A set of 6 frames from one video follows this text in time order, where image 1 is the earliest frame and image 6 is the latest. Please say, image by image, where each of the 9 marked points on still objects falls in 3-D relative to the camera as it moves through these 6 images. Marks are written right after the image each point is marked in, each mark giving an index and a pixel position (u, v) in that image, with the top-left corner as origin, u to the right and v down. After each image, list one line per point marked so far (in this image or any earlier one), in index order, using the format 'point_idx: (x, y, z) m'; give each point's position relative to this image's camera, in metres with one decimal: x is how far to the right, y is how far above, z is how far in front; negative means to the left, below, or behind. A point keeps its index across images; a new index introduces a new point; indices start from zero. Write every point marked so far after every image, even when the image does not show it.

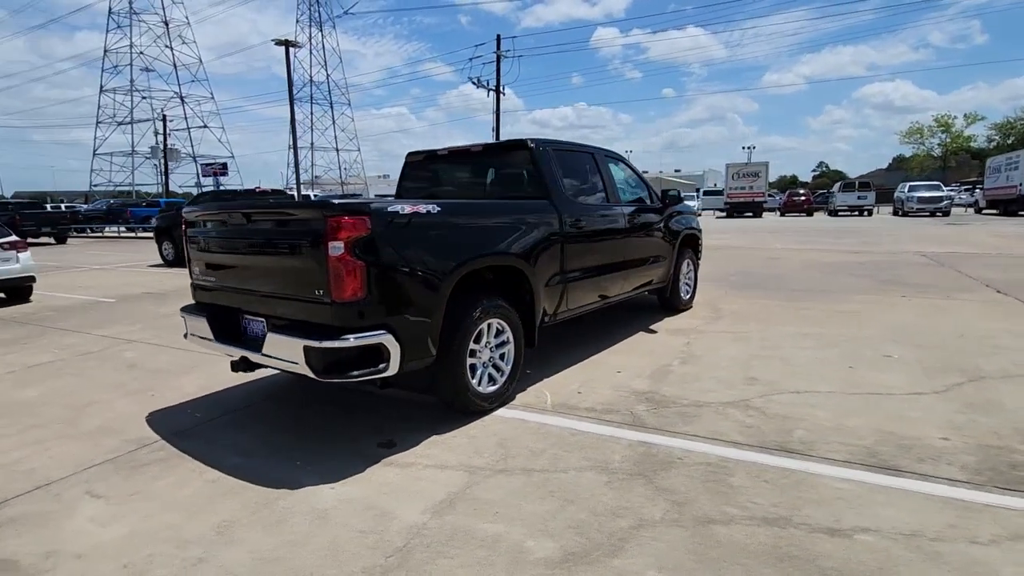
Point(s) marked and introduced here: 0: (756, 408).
0: (+1.9, -0.9, +4.2) m
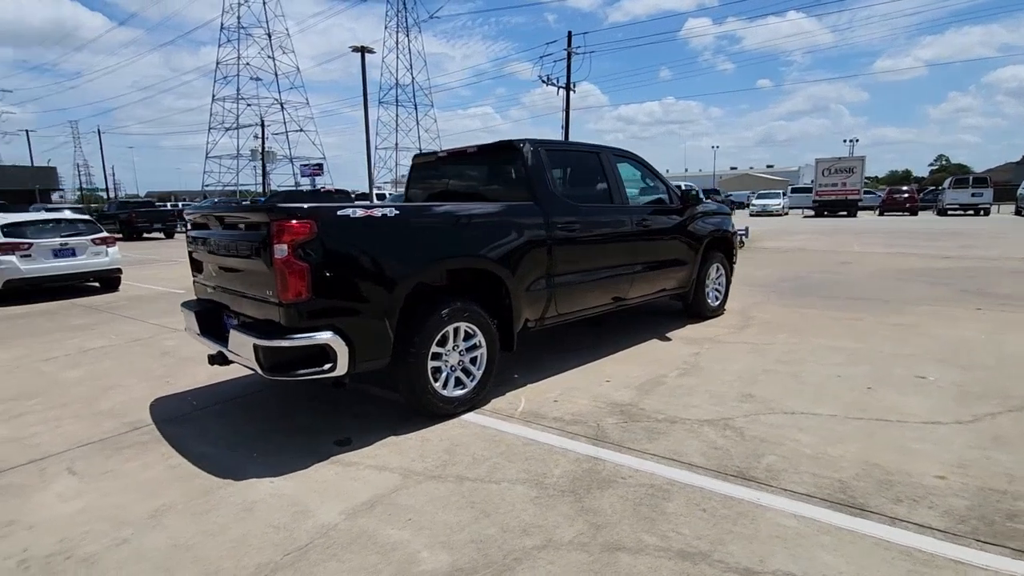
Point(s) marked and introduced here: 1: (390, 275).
0: (+1.6, -1.0, +3.9) m
1: (-0.9, +0.1, +3.7) m
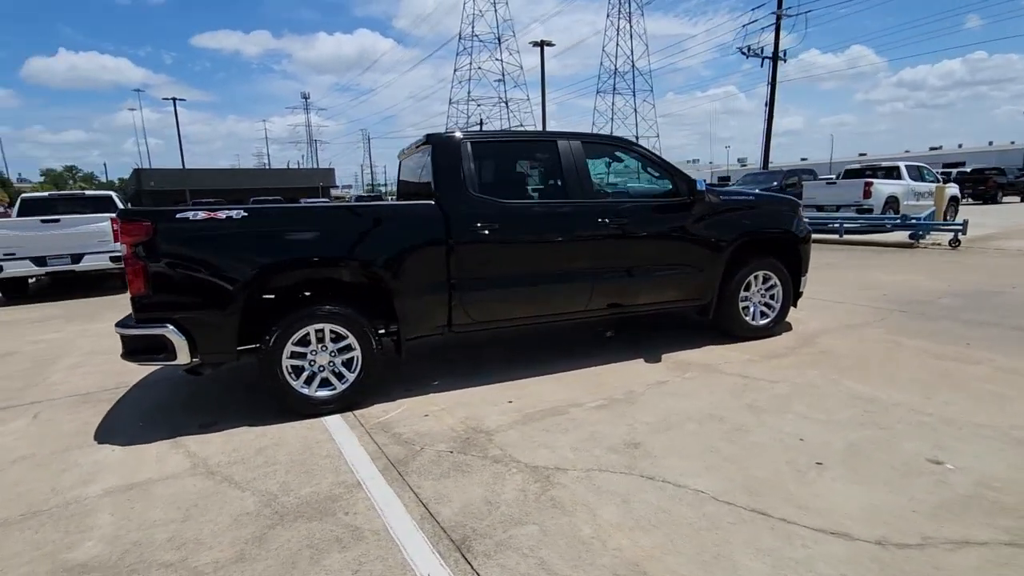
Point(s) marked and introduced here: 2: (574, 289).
0: (+0.2, -1.1, +3.1) m
1: (-2.0, +0.1, +3.9) m
2: (+0.6, 0.0, +5.1) m
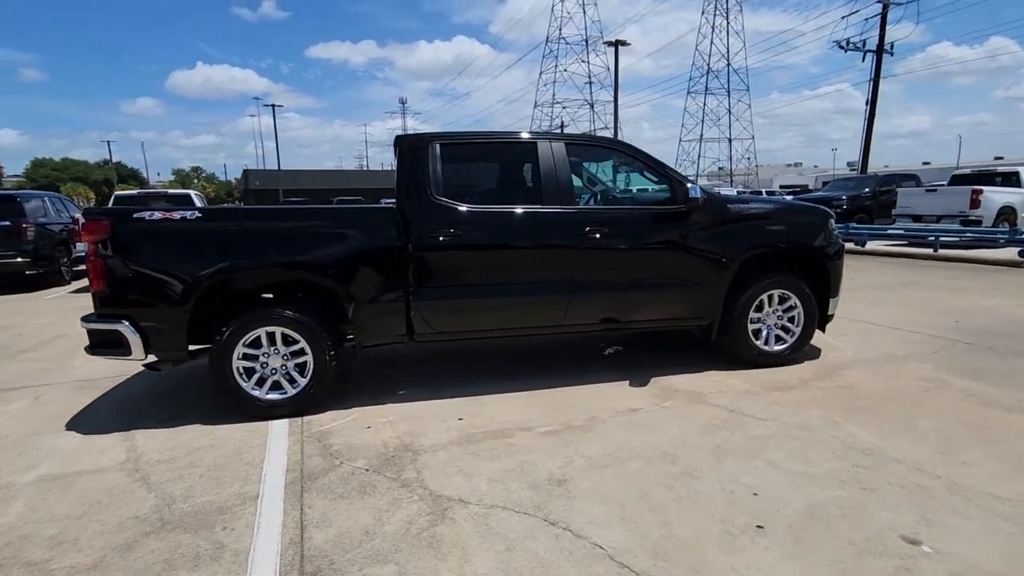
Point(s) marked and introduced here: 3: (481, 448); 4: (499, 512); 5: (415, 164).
0: (-0.4, -1.2, +2.9) m
1: (-2.4, +0.1, +4.0) m
2: (+0.3, -0.1, +4.8) m
3: (-0.2, -1.1, +3.7) m
4: (-0.1, -1.2, +2.9) m
5: (-0.8, +1.0, +4.5) m
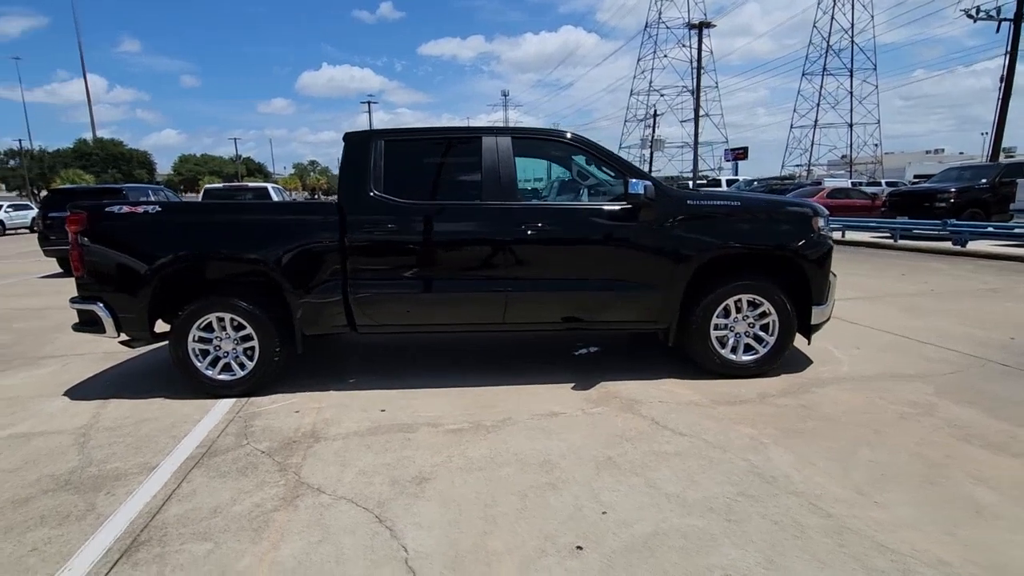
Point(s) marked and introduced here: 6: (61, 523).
0: (-1.2, -1.2, +3.0) m
1: (-3.0, +0.2, +4.5) m
2: (-0.1, -0.1, +4.7) m
3: (-0.9, -1.1, +3.7) m
4: (-0.9, -1.2, +3.0) m
5: (-1.3, +1.1, +4.6) m
6: (-2.4, -1.2, +2.9) m
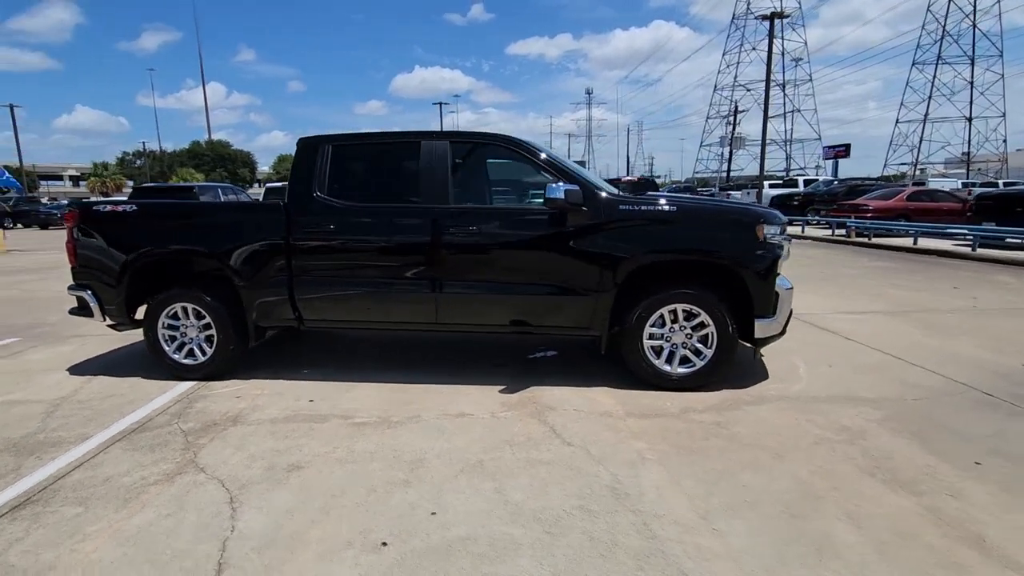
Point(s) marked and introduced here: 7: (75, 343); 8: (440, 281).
0: (-2.1, -1.2, +3.3) m
1: (-3.6, +0.3, +5.0) m
2: (-0.7, -0.1, +4.8) m
3: (-1.7, -1.0, +4.0) m
4: (-1.8, -1.2, +3.2) m
5: (-1.8, +1.1, +4.9) m
6: (-3.2, -1.2, +3.3) m
7: (-5.3, -0.7, +6.5) m
8: (-0.6, +0.1, +4.8) m
